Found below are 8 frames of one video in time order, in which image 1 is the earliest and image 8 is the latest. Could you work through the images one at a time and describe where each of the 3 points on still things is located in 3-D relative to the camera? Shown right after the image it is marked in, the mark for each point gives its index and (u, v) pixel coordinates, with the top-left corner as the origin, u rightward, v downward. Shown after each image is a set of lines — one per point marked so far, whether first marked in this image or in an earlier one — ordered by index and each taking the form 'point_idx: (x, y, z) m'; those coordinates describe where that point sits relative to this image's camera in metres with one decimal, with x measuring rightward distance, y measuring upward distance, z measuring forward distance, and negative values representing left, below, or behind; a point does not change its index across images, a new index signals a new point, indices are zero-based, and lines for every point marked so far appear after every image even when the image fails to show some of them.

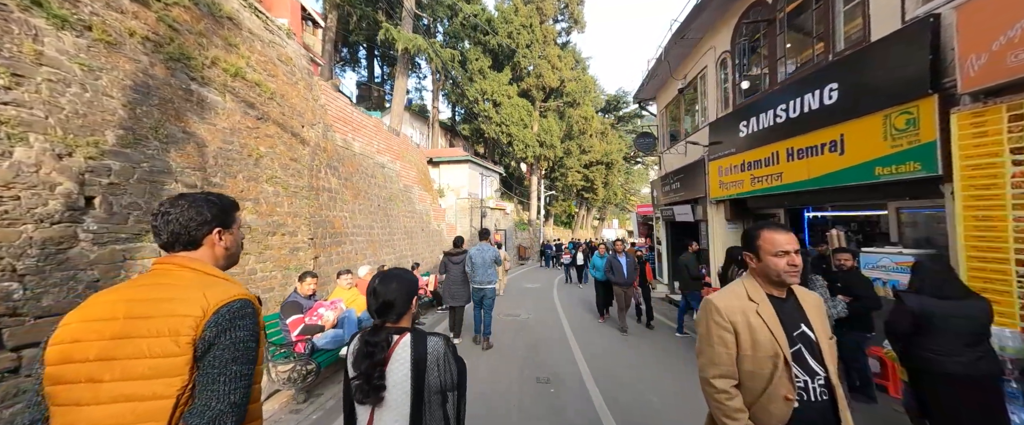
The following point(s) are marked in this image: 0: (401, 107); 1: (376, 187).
0: (-6.3, +6.0, +19.3) m
1: (-3.8, +0.7, +9.5) m
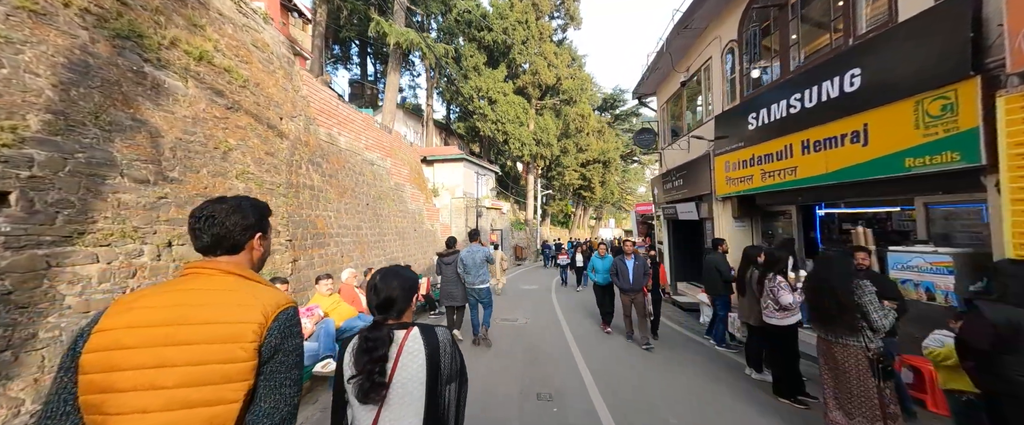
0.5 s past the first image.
0: (-6.6, +6.0, +18.8) m
1: (-3.9, +0.7, +9.0) m
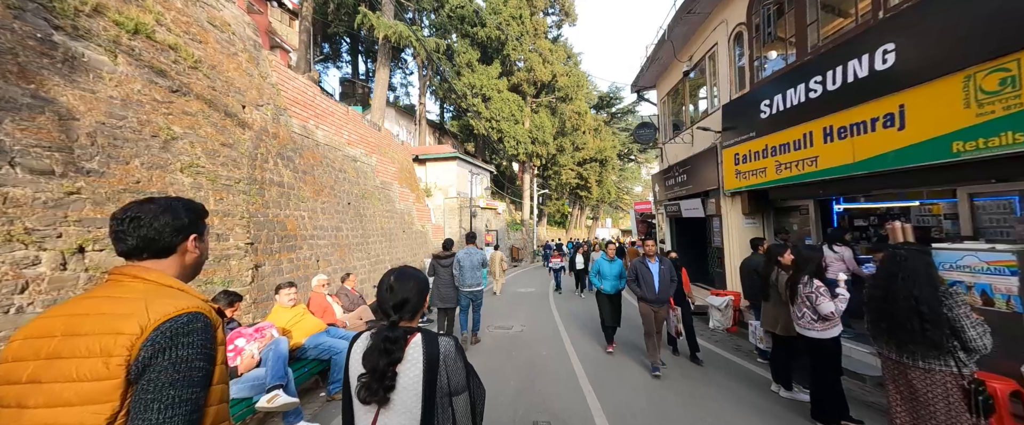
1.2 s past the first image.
0: (-6.9, +6.0, +18.1) m
1: (-4.1, +0.7, +8.3) m
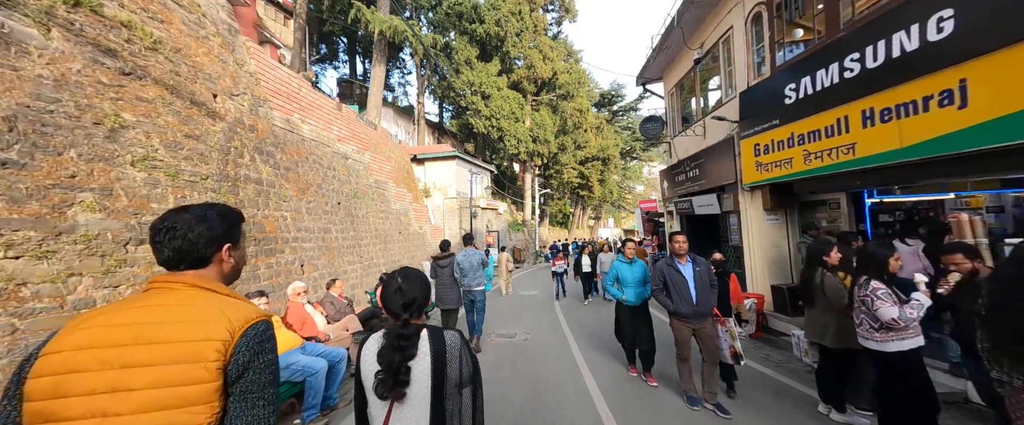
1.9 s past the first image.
0: (-6.9, +5.9, +17.5) m
1: (-4.0, +0.7, +7.7) m
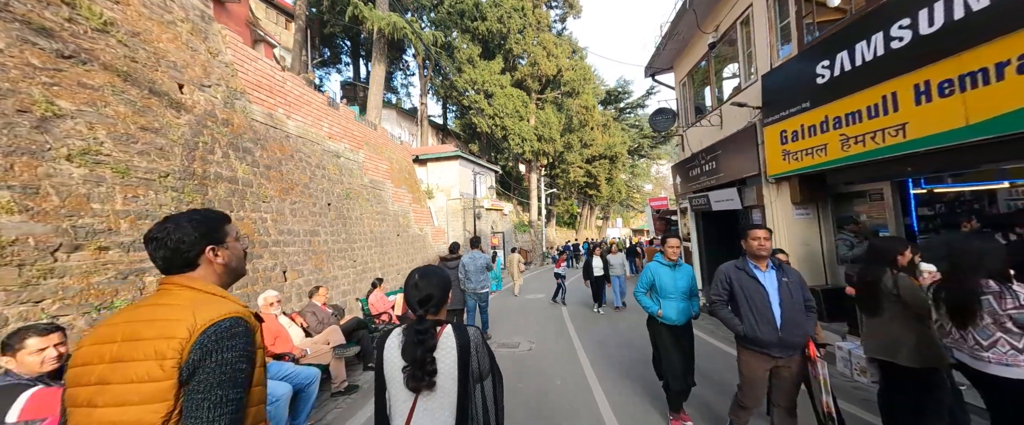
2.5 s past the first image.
0: (-6.7, +5.8, +17.1) m
1: (-4.0, +0.7, +7.2) m
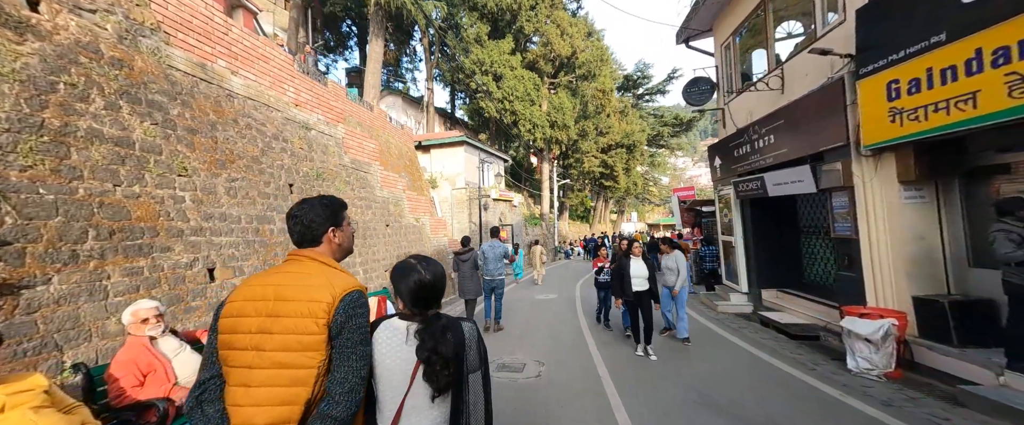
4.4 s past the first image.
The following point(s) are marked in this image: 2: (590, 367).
0: (-6.2, +6.2, +15.7) m
1: (-3.9, +1.0, +5.8) m
2: (+1.2, -2.5, +5.3) m
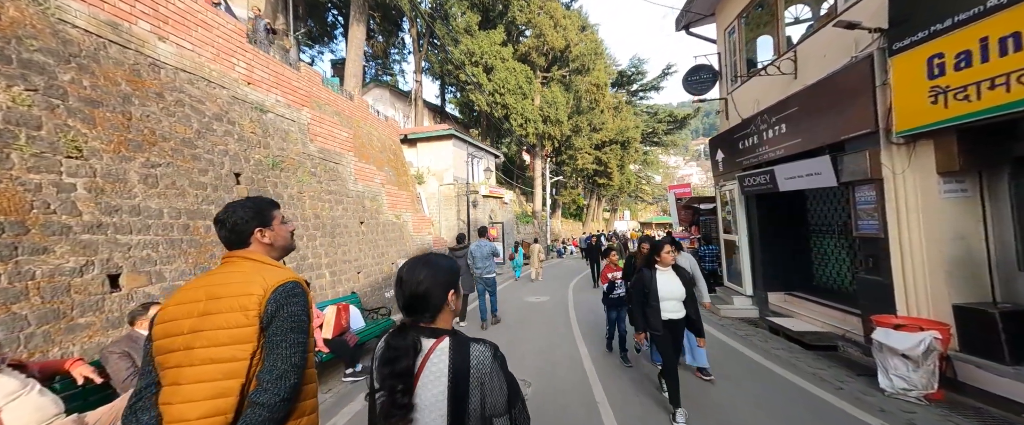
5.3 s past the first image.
0: (-6.7, +6.4, +14.8) m
1: (-4.1, +1.1, +5.0) m
2: (+0.9, -2.4, +4.6) m
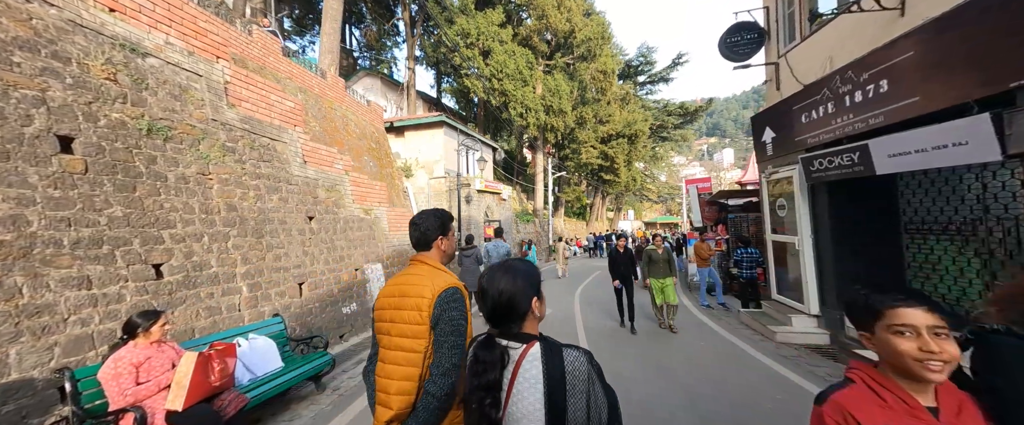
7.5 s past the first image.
0: (-6.8, +6.6, +13.0) m
1: (-4.3, +1.2, +3.2) m
2: (+0.8, -2.3, +2.8) m
